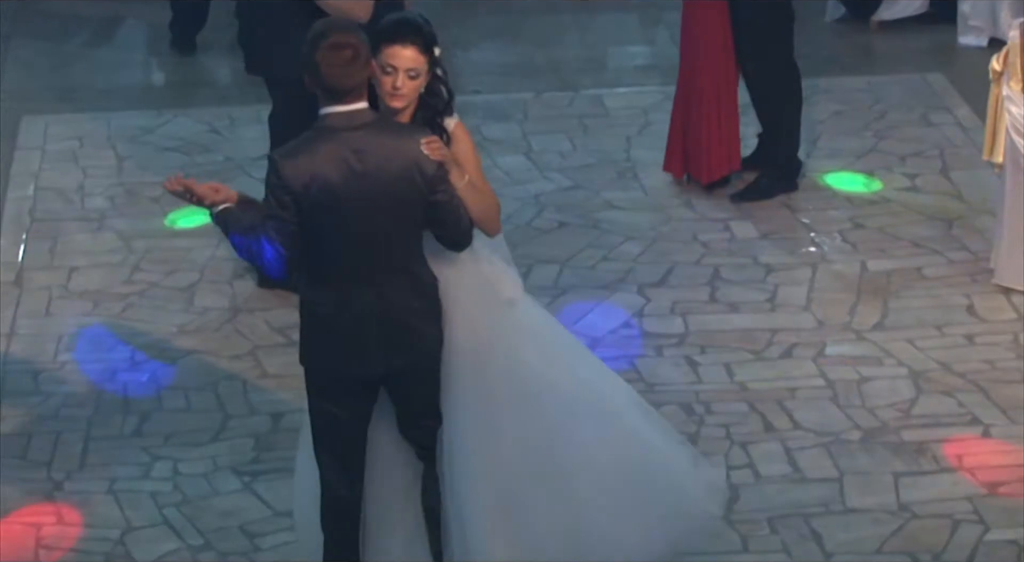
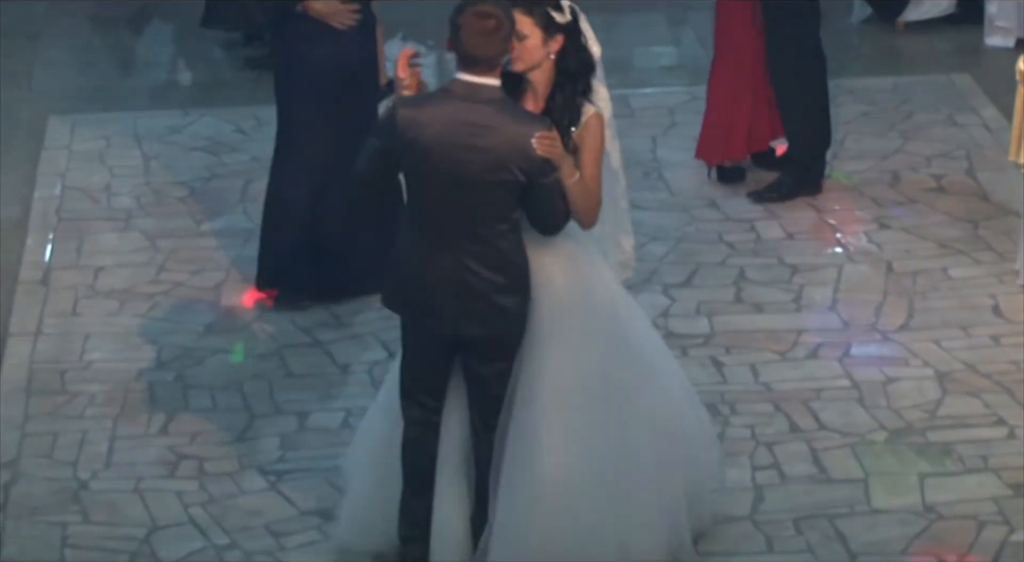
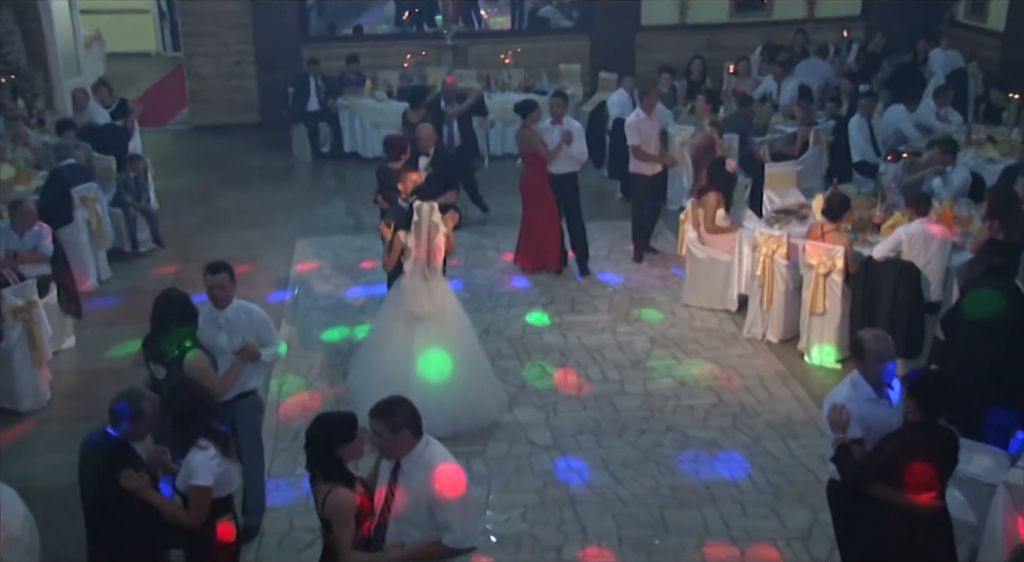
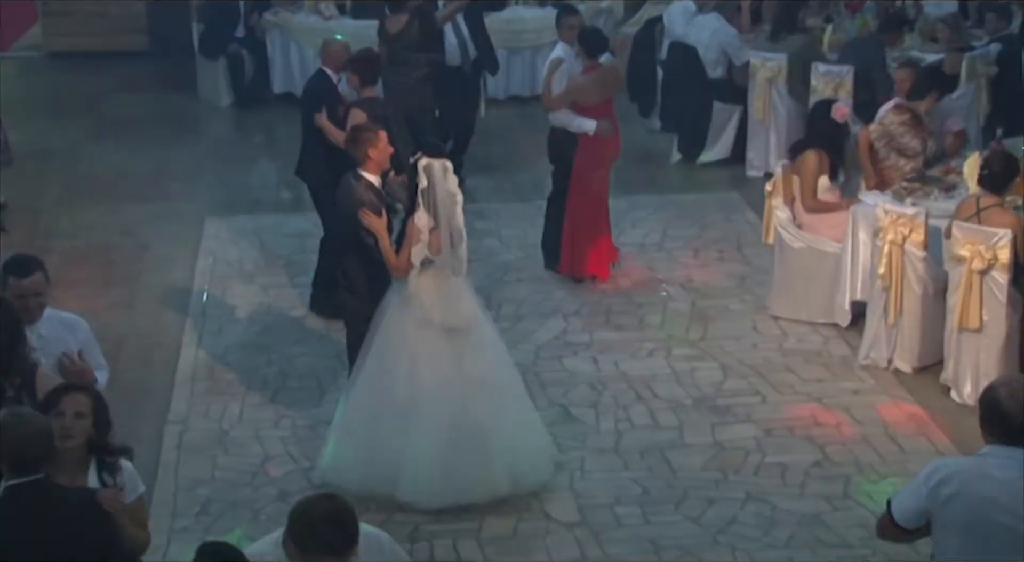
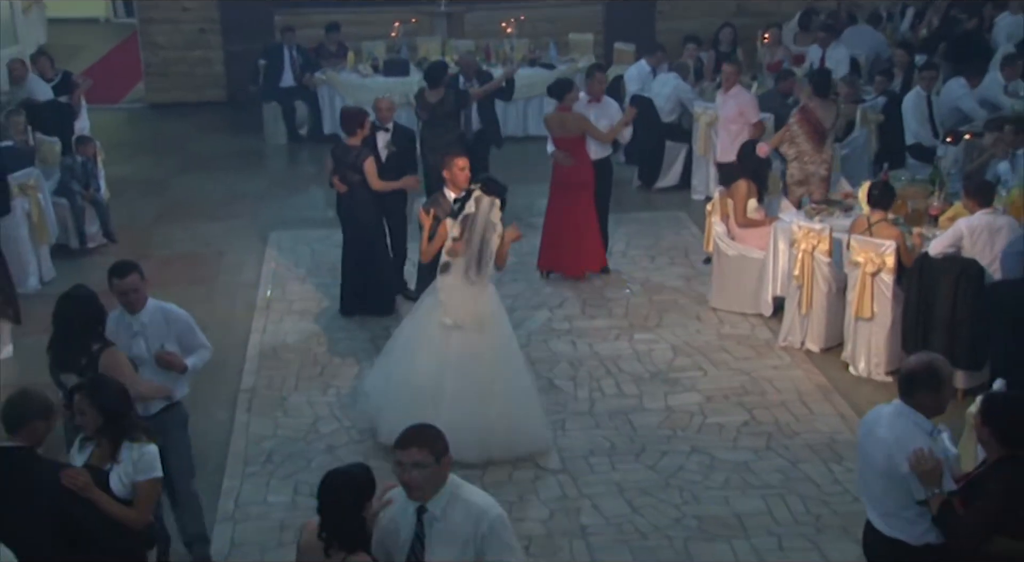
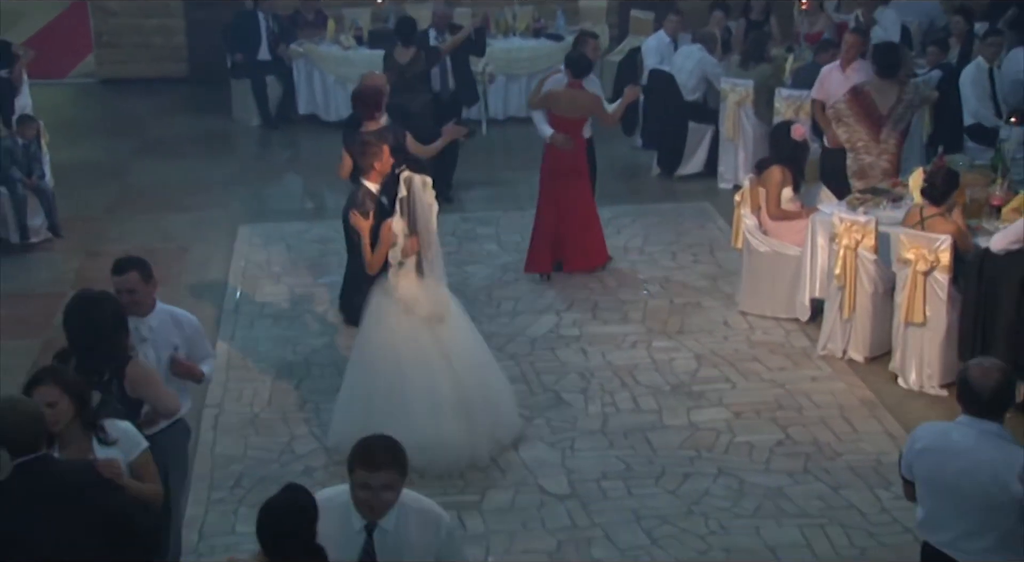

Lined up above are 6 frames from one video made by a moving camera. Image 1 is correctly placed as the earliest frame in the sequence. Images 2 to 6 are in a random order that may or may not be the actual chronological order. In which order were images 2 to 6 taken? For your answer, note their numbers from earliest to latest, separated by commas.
2, 4, 6, 5, 3
